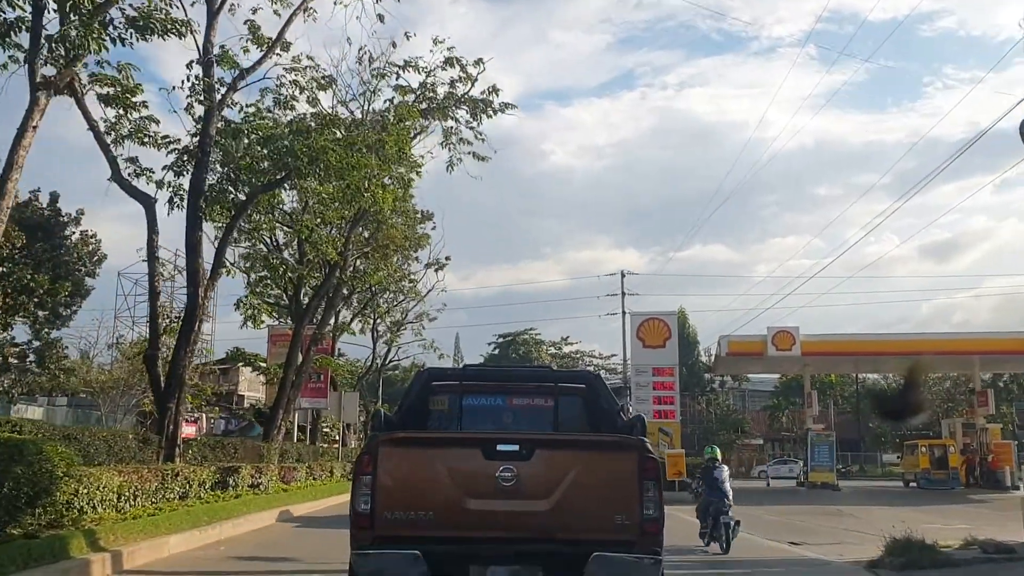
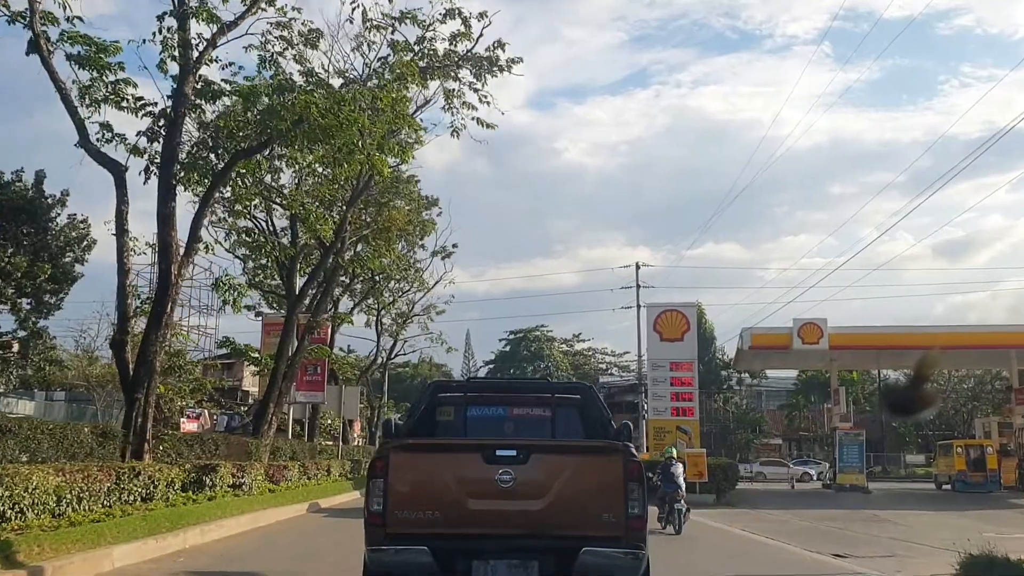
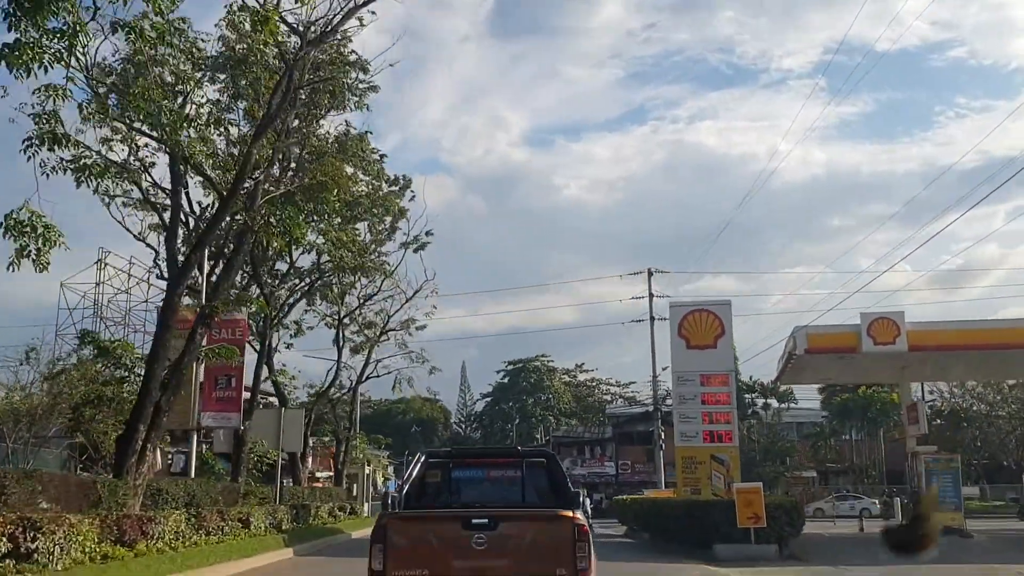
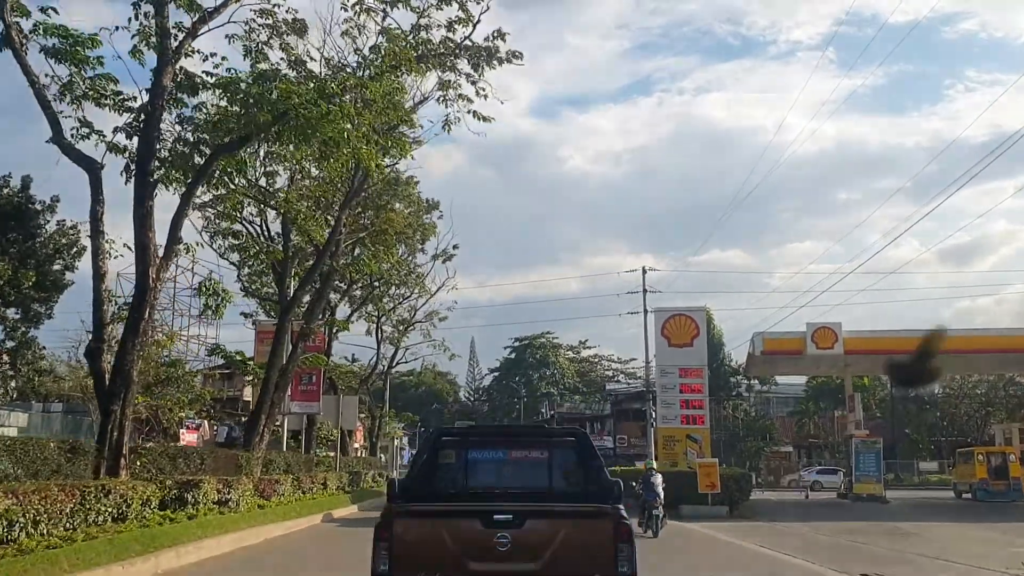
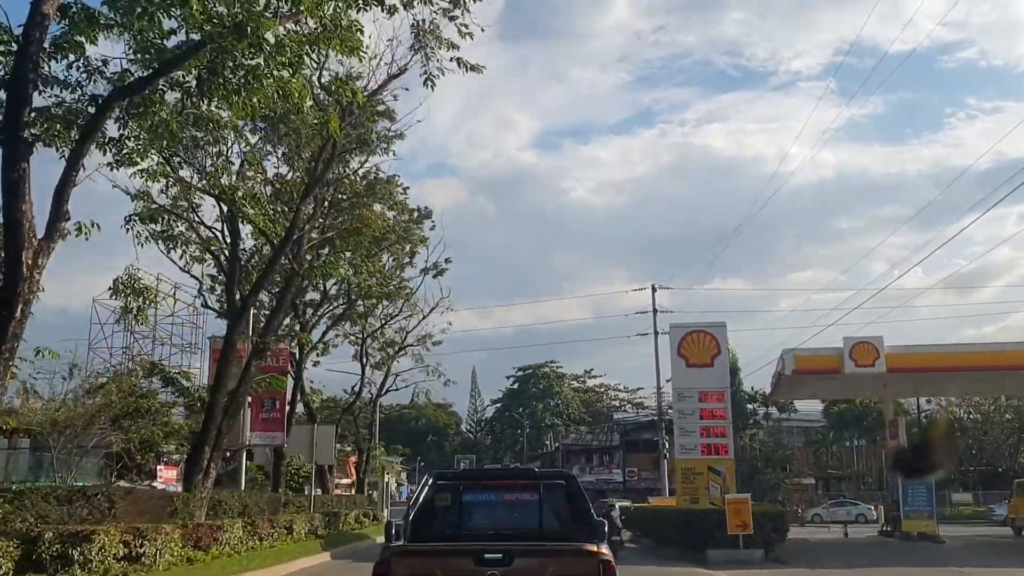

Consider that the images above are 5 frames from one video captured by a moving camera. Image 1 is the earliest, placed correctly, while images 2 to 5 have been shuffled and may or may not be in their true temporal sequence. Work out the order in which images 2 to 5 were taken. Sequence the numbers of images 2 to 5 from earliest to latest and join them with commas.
2, 4, 5, 3
